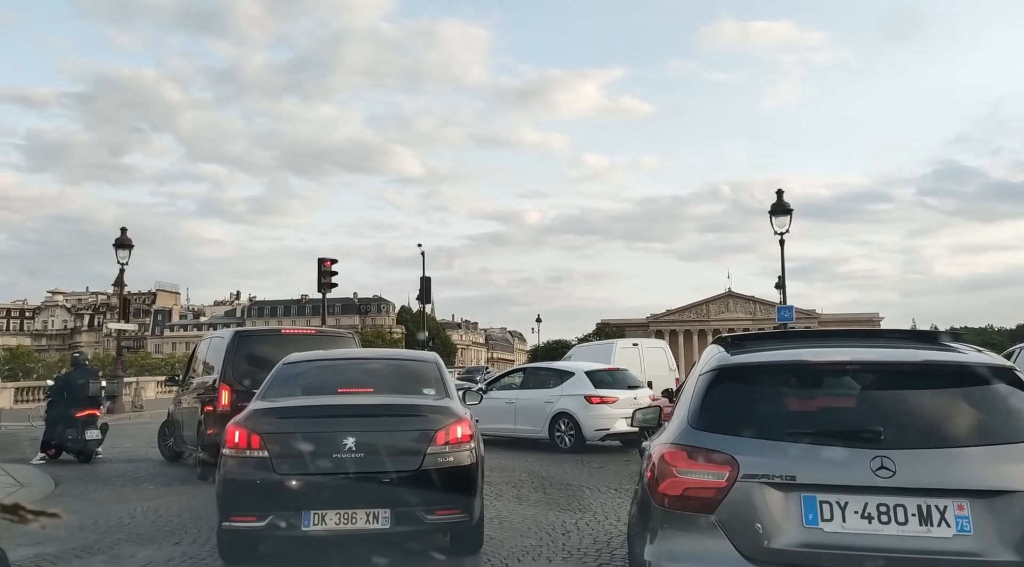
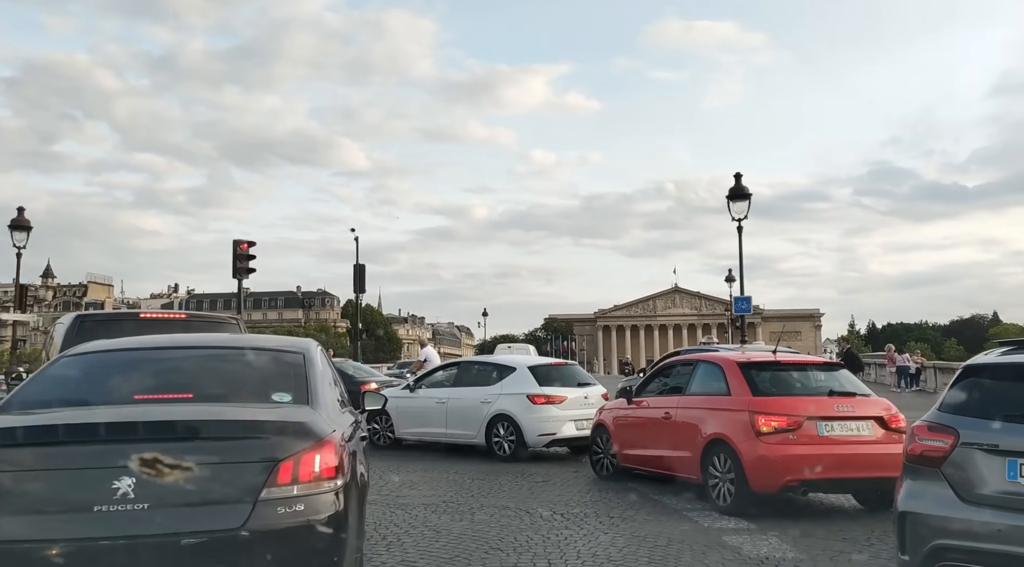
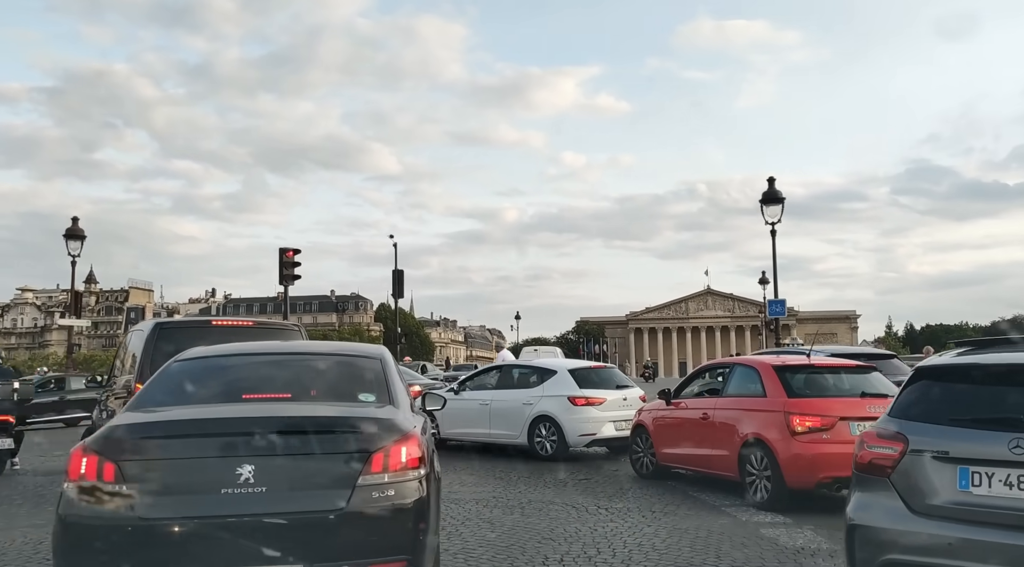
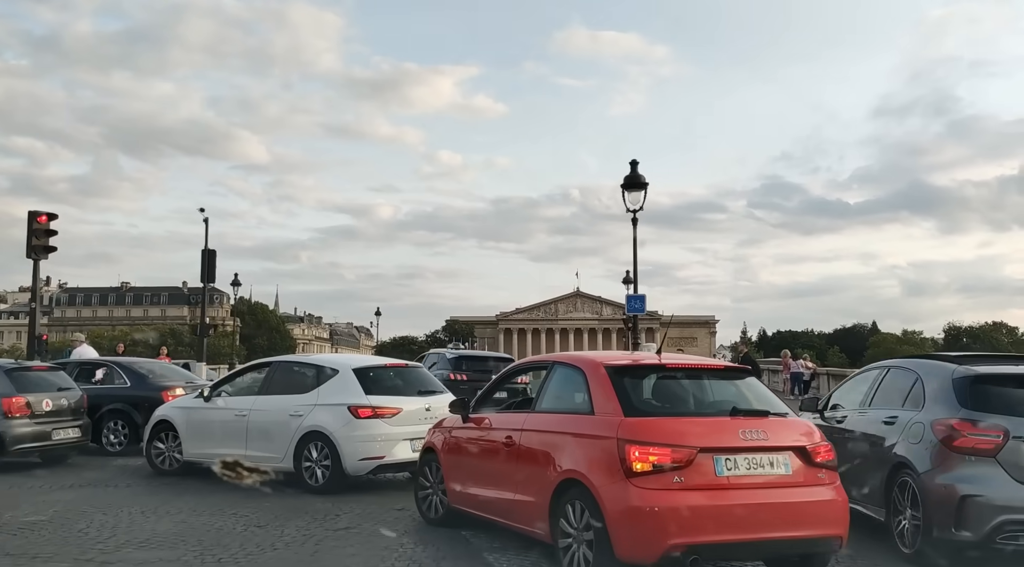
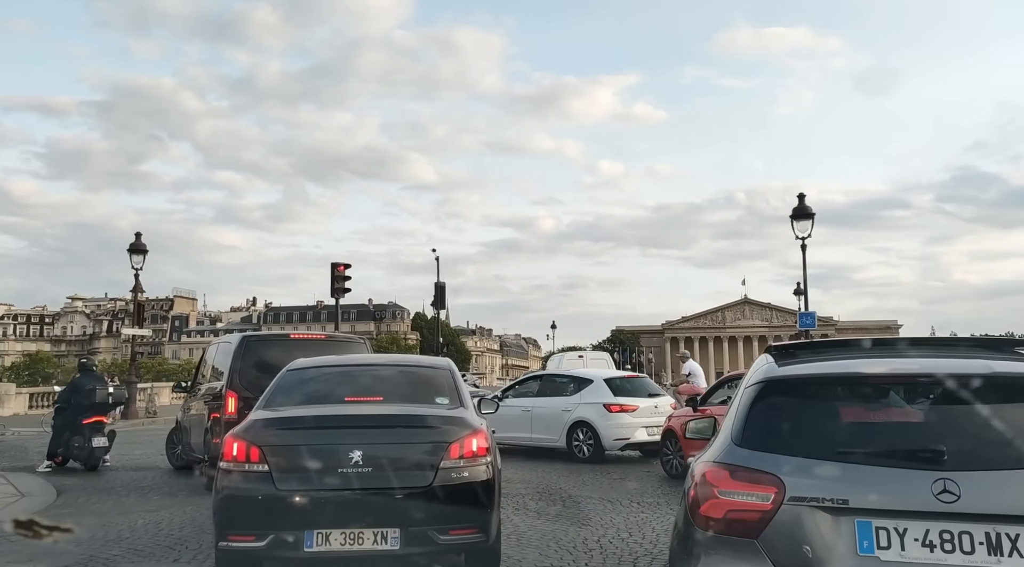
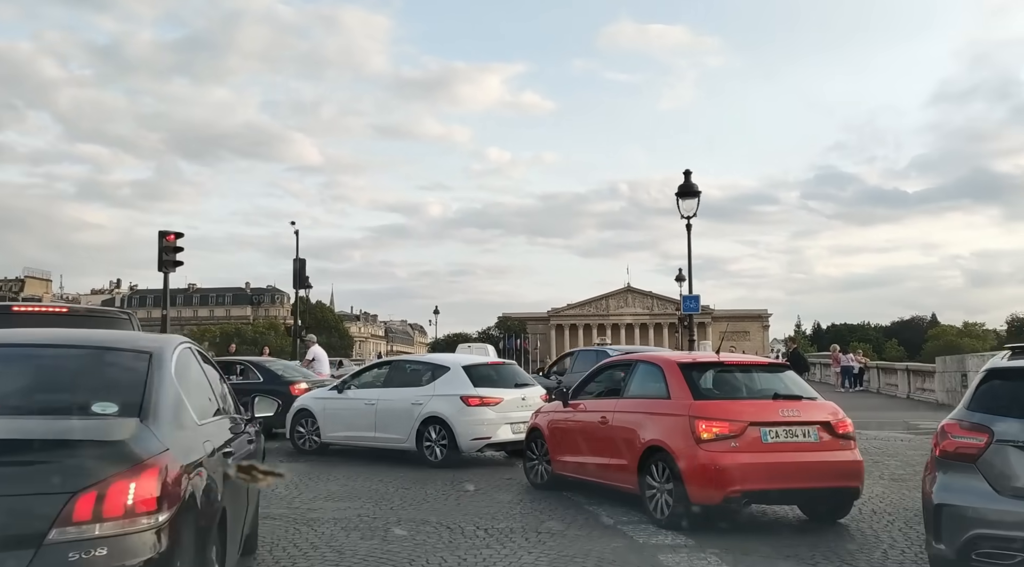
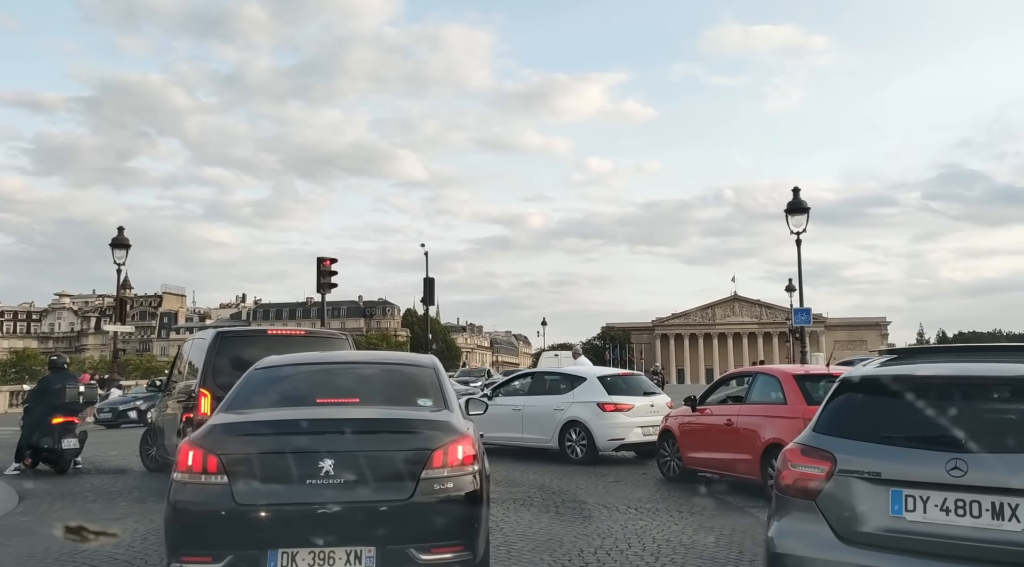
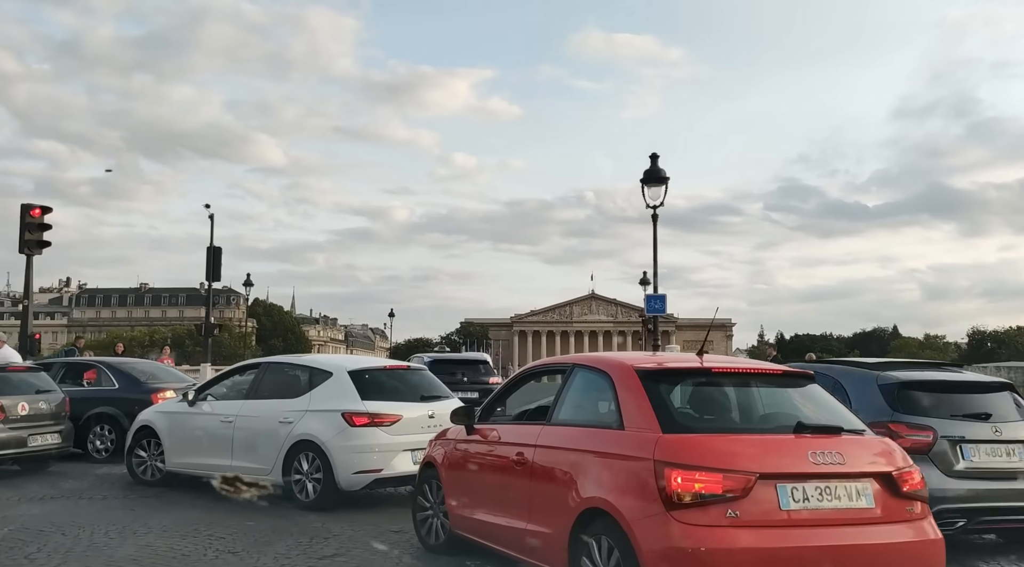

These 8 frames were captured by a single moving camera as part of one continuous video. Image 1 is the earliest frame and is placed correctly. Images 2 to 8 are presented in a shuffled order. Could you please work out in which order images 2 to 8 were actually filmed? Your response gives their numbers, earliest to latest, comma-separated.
5, 7, 3, 2, 6, 4, 8
